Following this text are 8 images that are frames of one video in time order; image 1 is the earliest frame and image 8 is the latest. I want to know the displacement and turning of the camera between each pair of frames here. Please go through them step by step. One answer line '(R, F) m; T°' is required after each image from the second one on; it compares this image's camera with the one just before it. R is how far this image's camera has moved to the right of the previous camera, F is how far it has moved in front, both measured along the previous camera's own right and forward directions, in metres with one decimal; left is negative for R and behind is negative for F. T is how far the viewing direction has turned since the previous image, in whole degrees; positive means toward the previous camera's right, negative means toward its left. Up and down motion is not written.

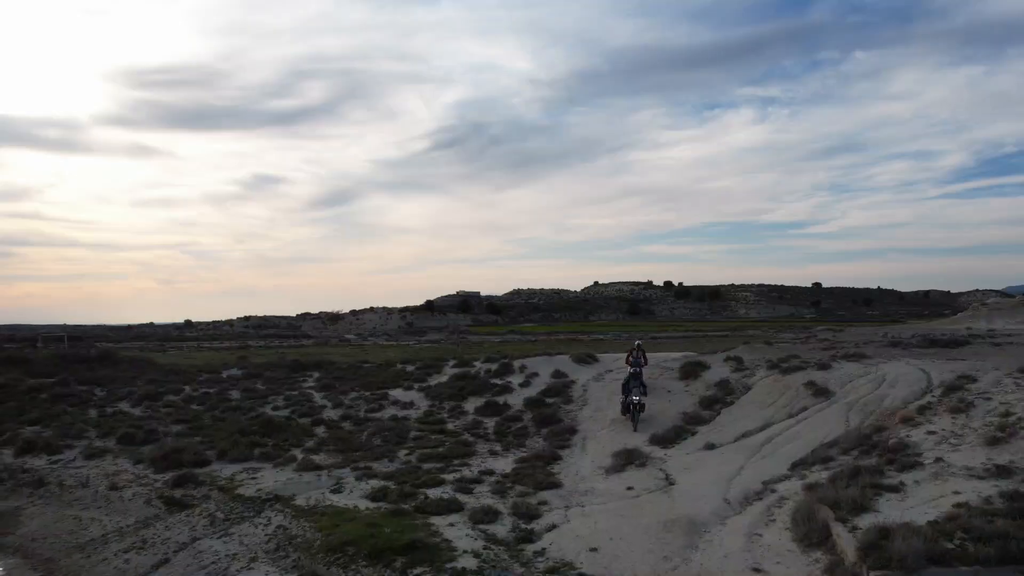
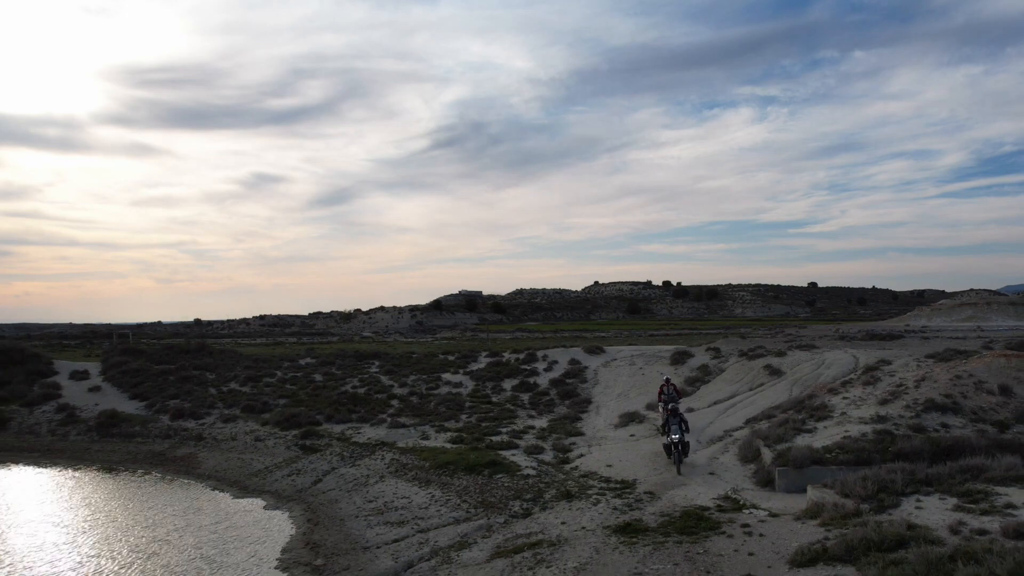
(-1.4, -6.8) m; 0°
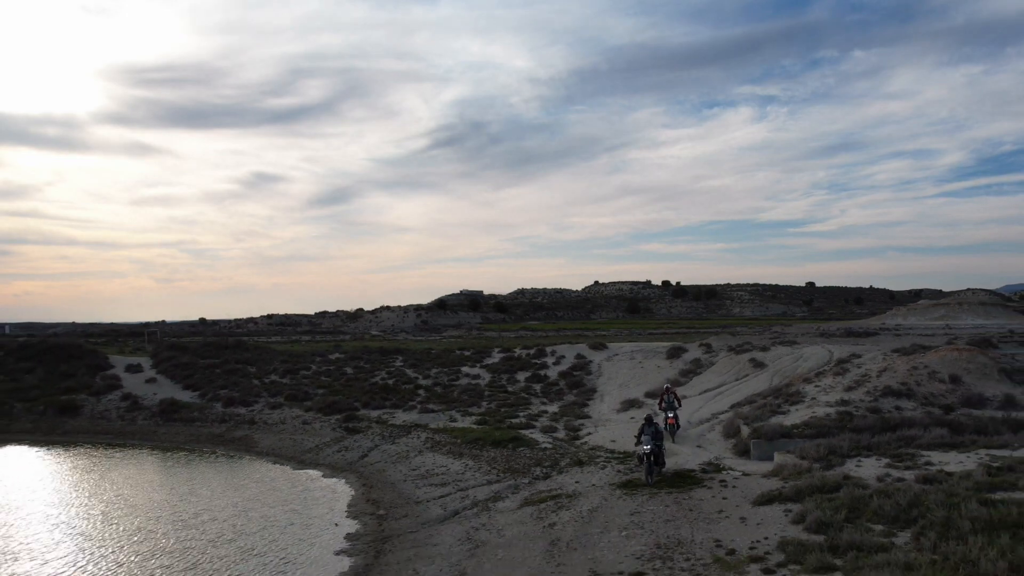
(-0.7, -3.6) m; 0°
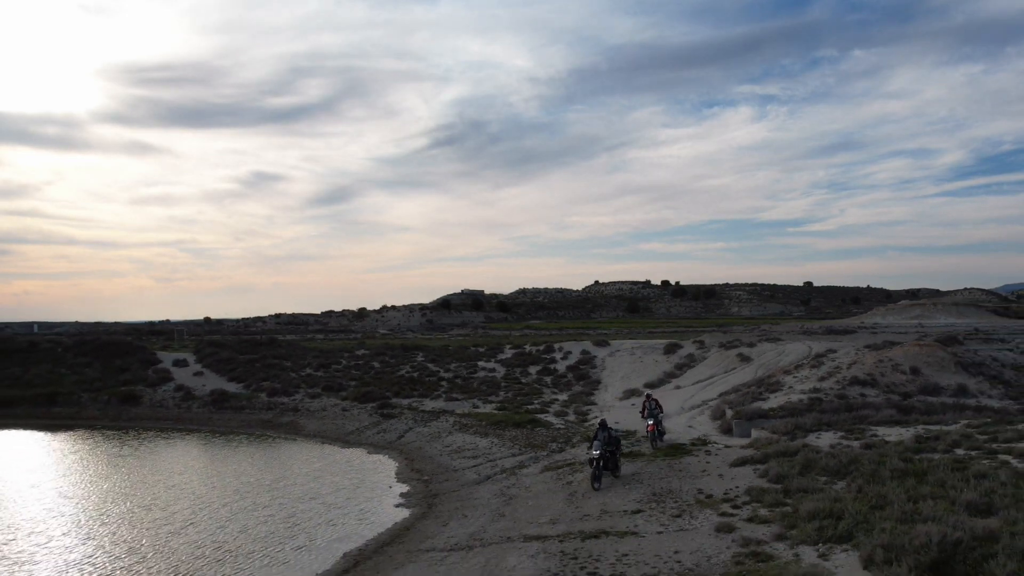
(-0.8, -3.8) m; 0°
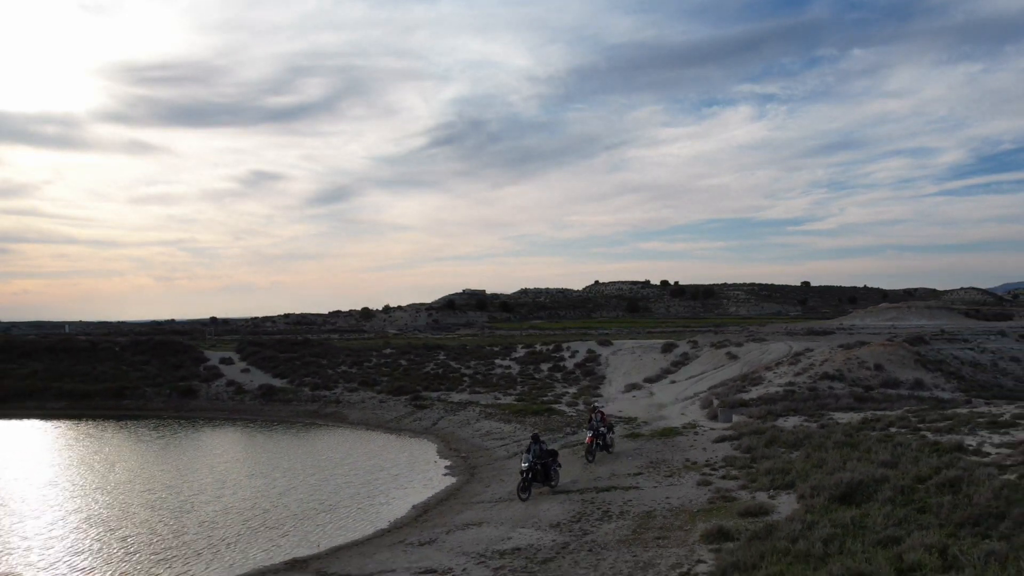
(-1.0, -4.6) m; 0°
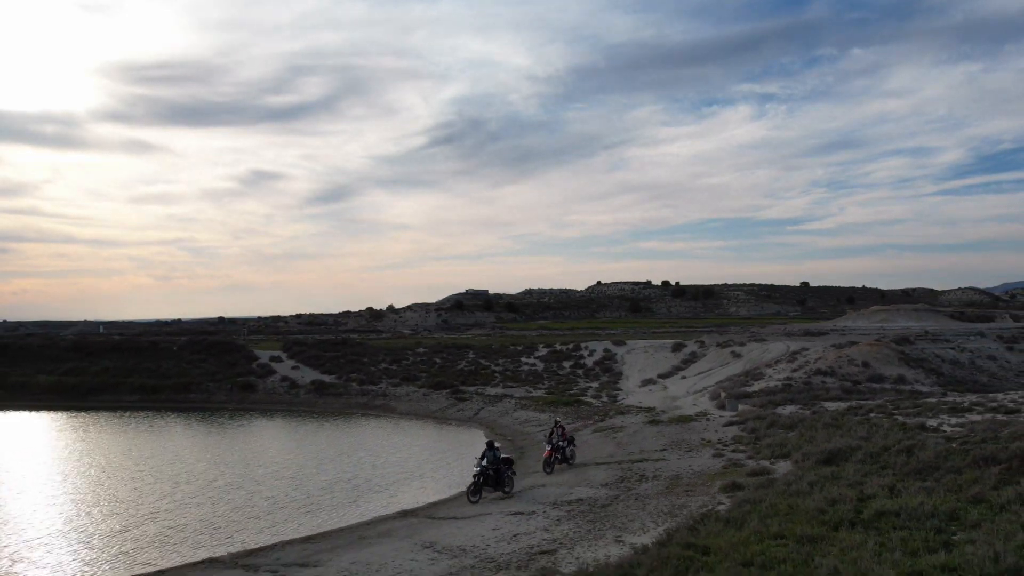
(-1.9, -4.6) m; 0°
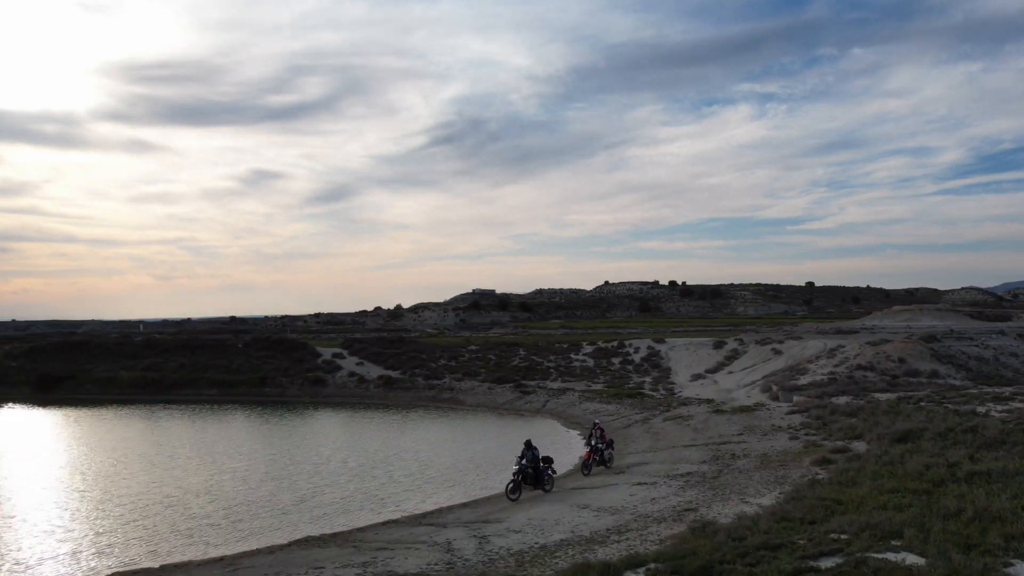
(-4.2, -3.1) m; 0°
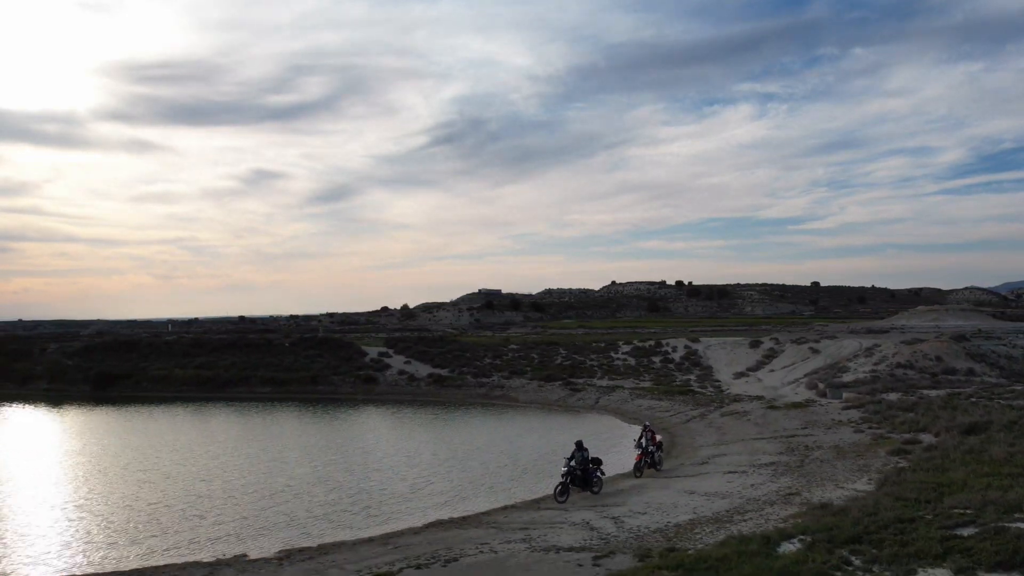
(-3.6, -1.6) m; 0°
